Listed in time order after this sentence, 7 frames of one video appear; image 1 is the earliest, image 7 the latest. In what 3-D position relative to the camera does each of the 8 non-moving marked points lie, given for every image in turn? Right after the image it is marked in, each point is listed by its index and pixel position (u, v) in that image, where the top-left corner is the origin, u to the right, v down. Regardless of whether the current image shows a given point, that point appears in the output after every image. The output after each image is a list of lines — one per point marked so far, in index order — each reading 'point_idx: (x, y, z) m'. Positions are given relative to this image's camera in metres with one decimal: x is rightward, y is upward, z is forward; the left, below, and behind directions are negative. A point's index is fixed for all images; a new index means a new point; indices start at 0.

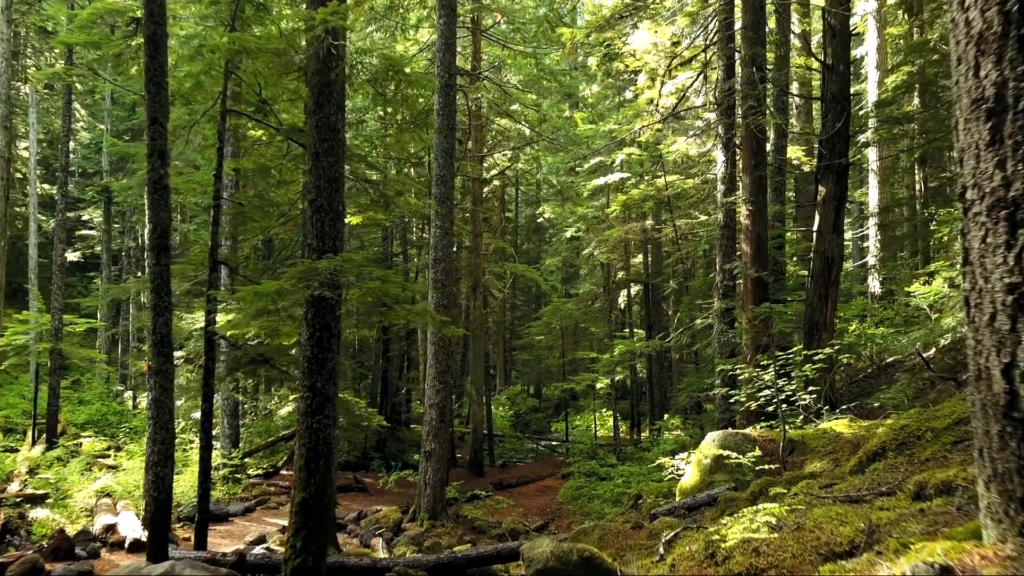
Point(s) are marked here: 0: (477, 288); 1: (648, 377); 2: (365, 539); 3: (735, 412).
0: (-0.8, 0.0, +18.2) m
1: (+3.5, -2.3, +19.5) m
2: (-2.0, -3.4, +10.4) m
3: (+2.9, -1.6, +9.9) m
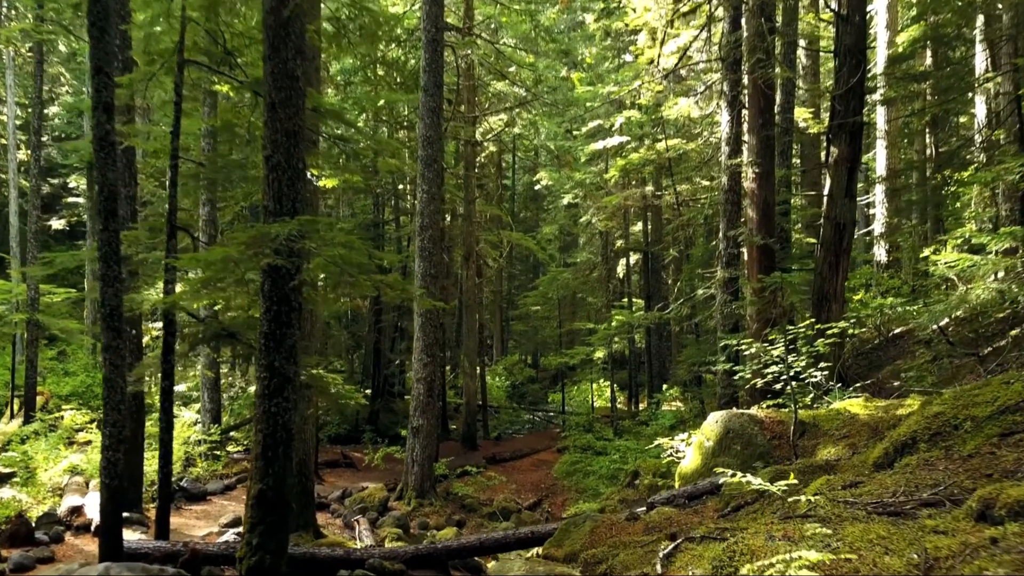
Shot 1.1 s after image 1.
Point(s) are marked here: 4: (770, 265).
0: (-1.0, +0.7, +17.5) m
1: (+3.3, -1.5, +19.0) m
2: (-2.1, -3.0, +9.9) m
3: (+2.8, -1.2, +9.4) m
4: (+3.2, +0.3, +9.5) m
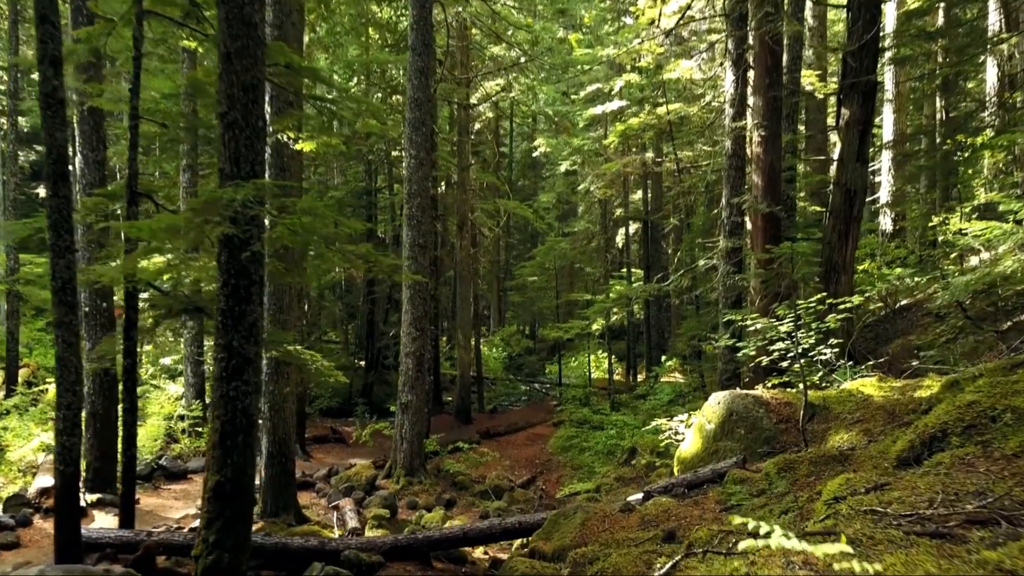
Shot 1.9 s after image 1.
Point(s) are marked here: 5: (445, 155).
0: (-1.1, +1.4, +17.0) m
1: (+3.2, -0.8, +18.5) m
2: (-2.2, -2.7, +9.6) m
3: (+2.7, -0.9, +8.9) m
4: (+3.1, +0.7, +9.0) m
5: (-1.5, +2.9, +16.8) m
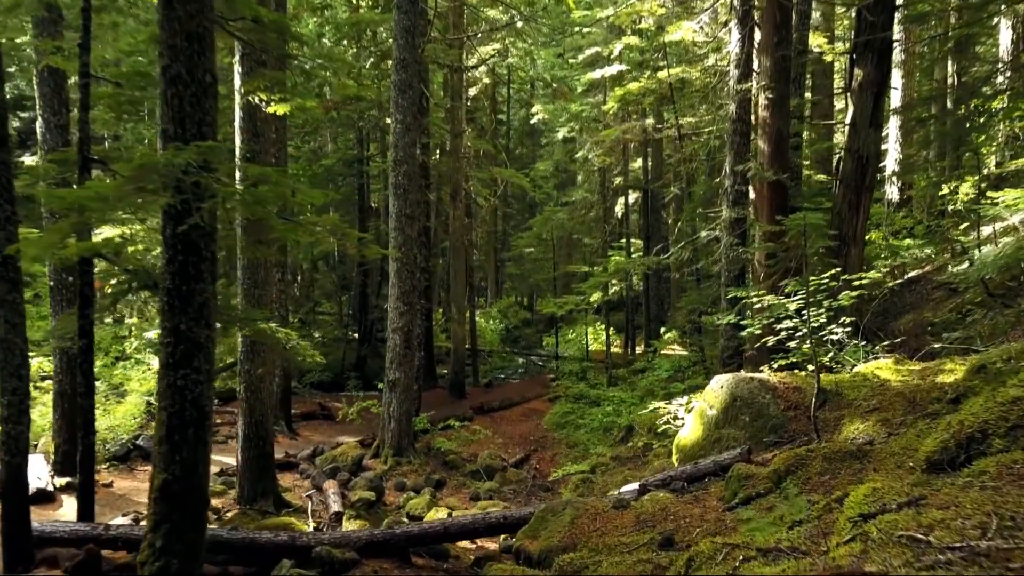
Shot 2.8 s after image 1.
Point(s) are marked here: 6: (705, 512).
0: (-1.2, +2.0, +16.5) m
1: (+3.1, -0.1, +18.1) m
2: (-2.4, -2.3, +9.2) m
3: (+2.6, -0.6, +8.5) m
4: (+3.0, +1.0, +8.5) m
5: (-1.6, +3.5, +16.2) m
6: (+1.1, -1.2, +4.2) m
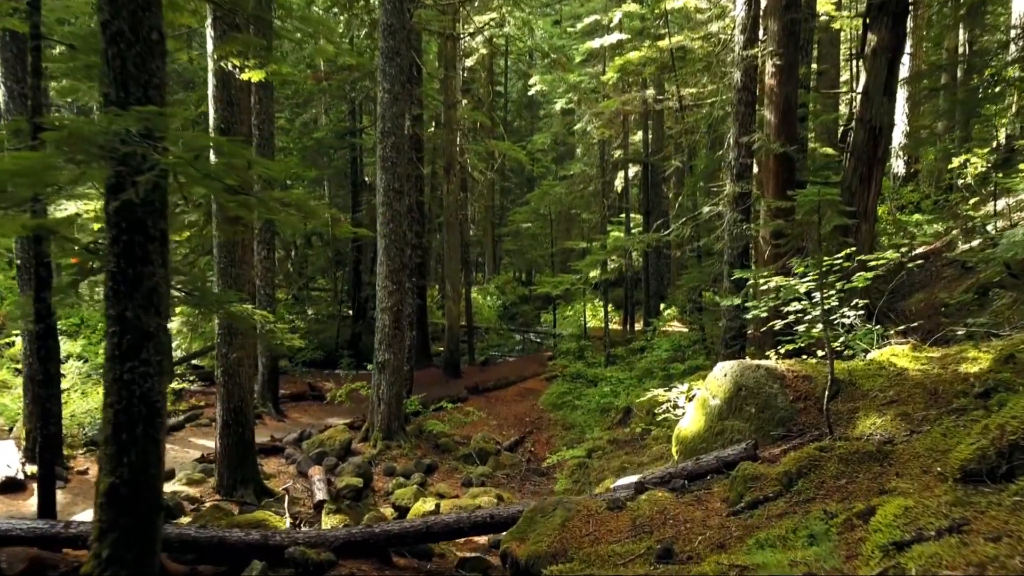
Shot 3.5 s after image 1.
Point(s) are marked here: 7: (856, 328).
0: (-1.3, +2.5, +16.0) m
1: (+3.0, +0.5, +17.7) m
2: (-2.4, -2.1, +8.8) m
3: (+2.5, -0.3, +8.1) m
4: (+2.9, +1.2, +8.1) m
5: (-1.7, +4.0, +15.7) m
6: (+1.0, -1.1, +3.9) m
7: (+2.4, -0.3, +5.4) m
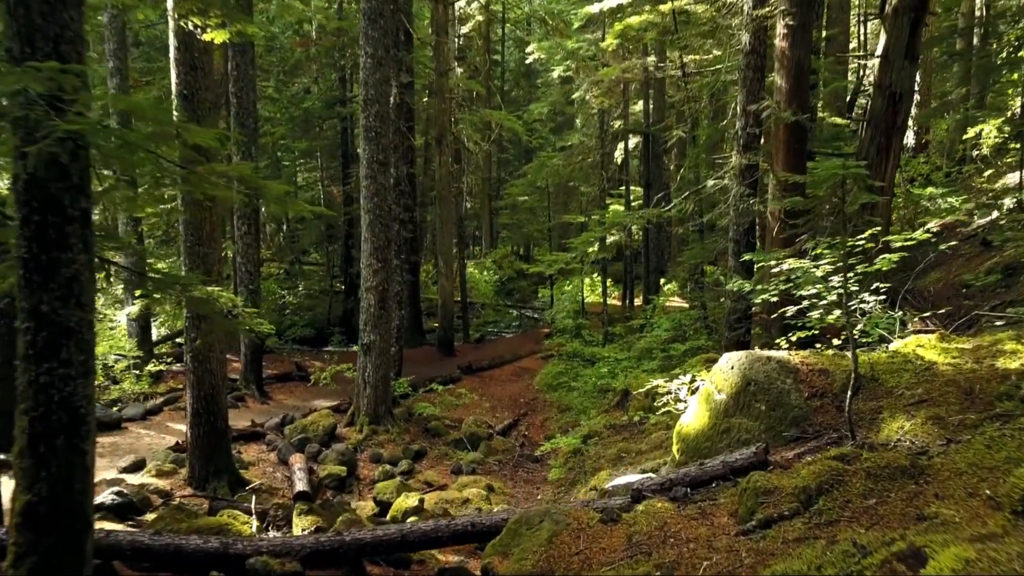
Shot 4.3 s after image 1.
0: (-1.4, +3.0, +15.4) m
1: (+2.9, +1.0, +17.1) m
2: (-2.5, -1.8, +8.4) m
3: (+2.4, -0.1, +7.6) m
4: (+2.8, +1.4, +7.5) m
5: (-1.8, +4.5, +15.0) m
6: (+0.9, -1.1, +3.4) m
7: (+2.3, -0.2, +4.9) m
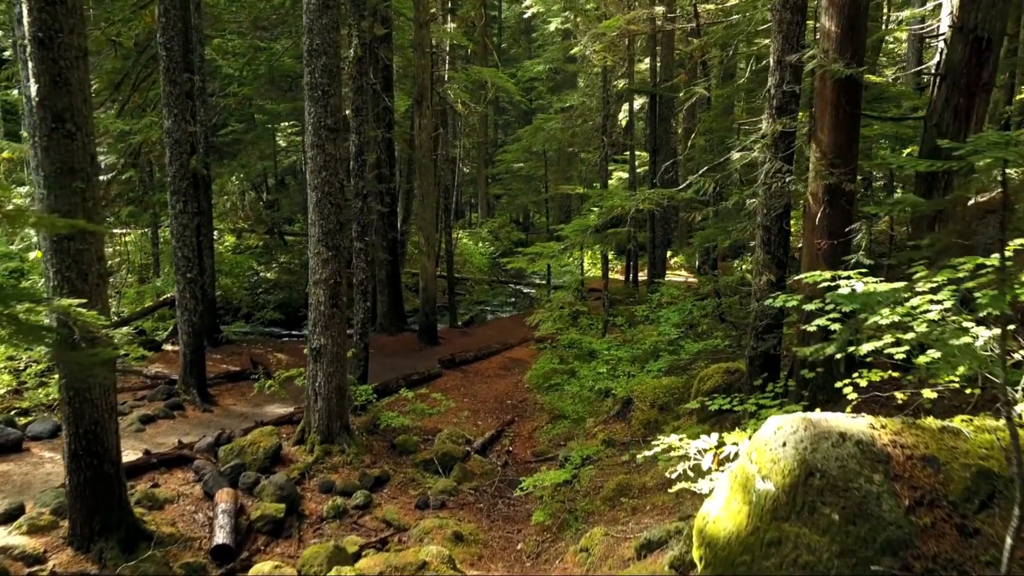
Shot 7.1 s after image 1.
0: (-1.5, +3.4, +13.6) m
1: (+2.8, +1.5, +15.4) m
2: (-2.7, -1.8, +6.9) m
3: (+2.2, -0.2, +6.0) m
4: (+2.6, +1.4, +5.8) m
5: (-2.0, +4.9, +13.2) m
6: (+0.7, -1.3, +1.8) m
7: (+2.1, -0.3, +3.3) m
